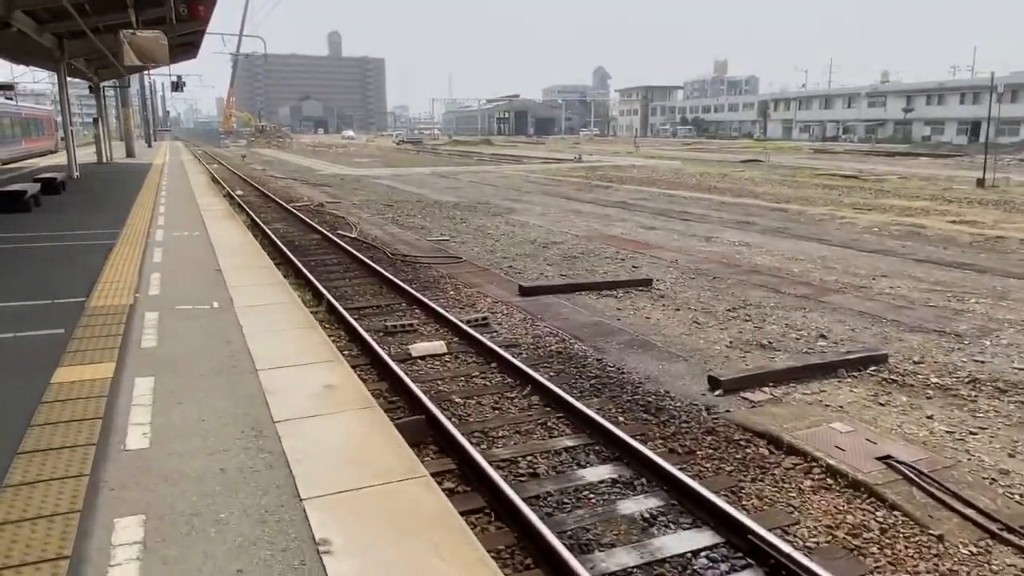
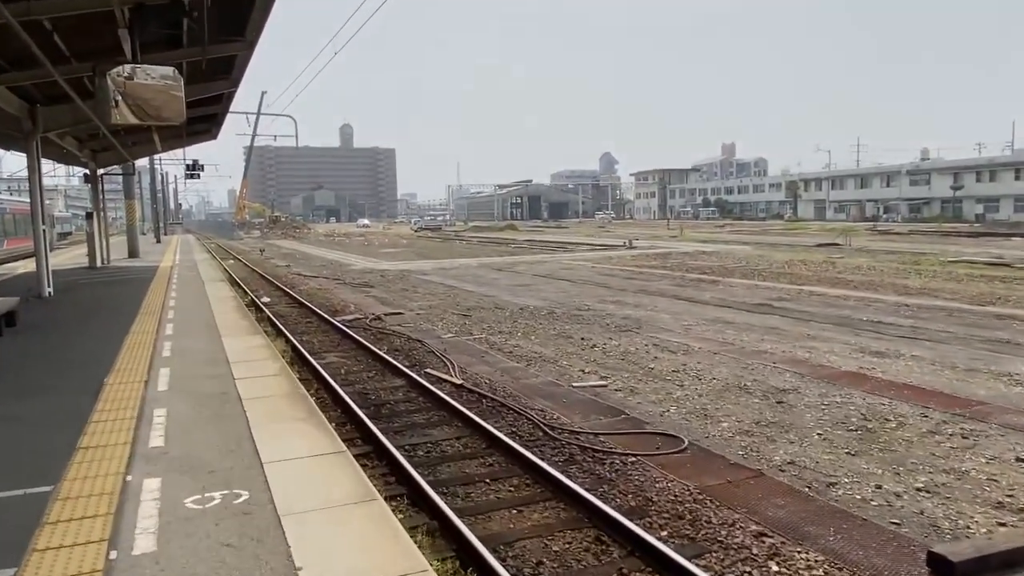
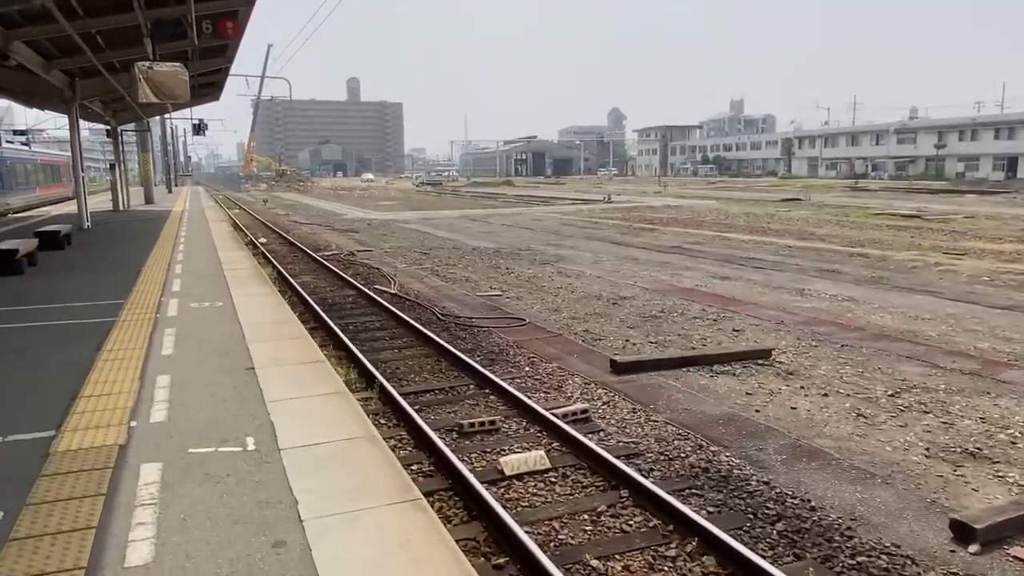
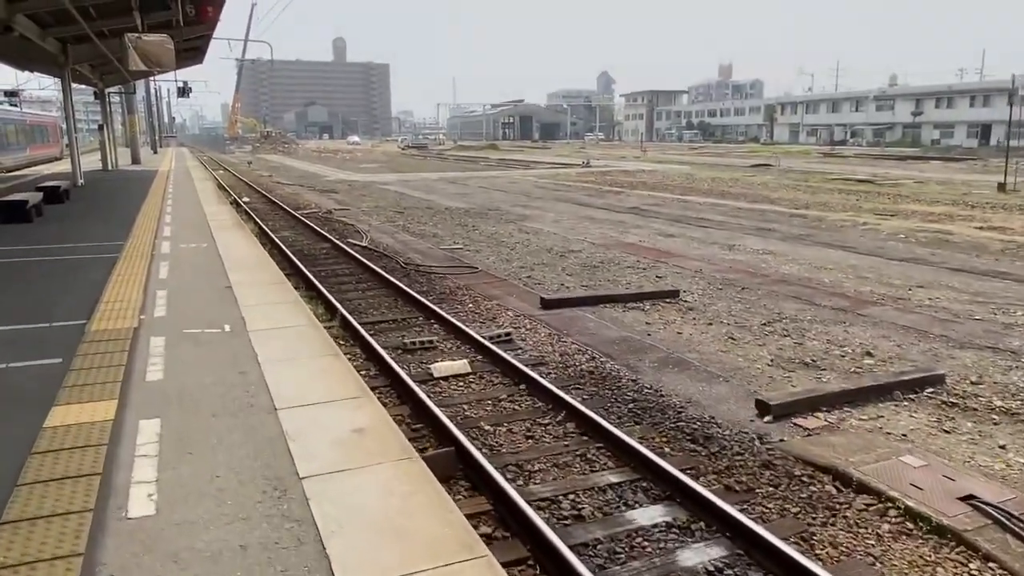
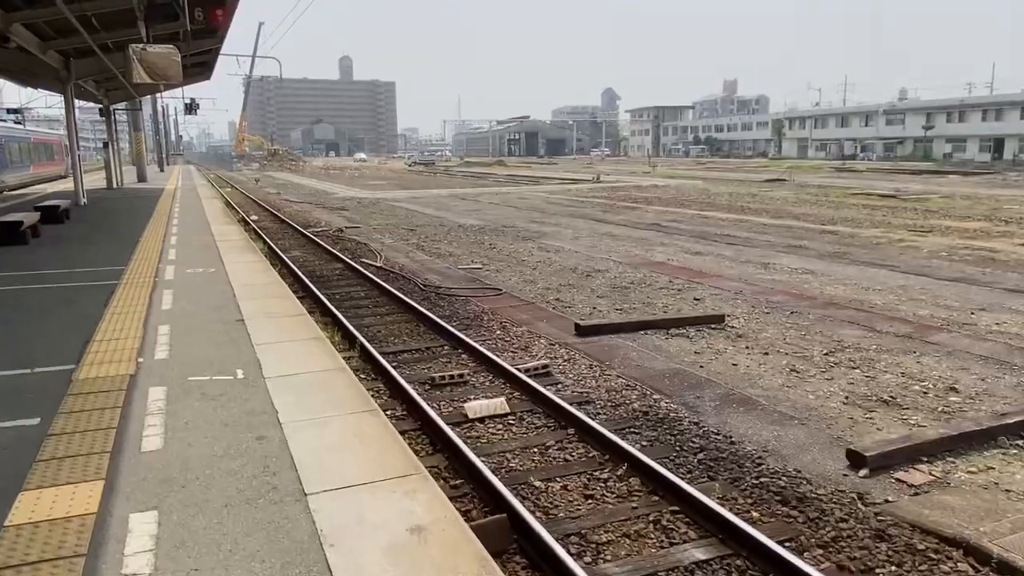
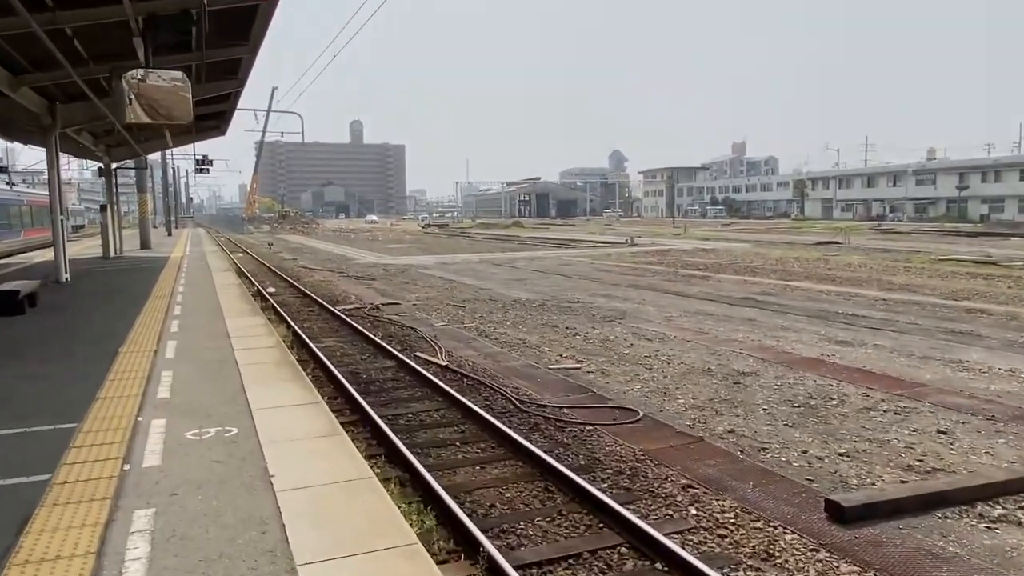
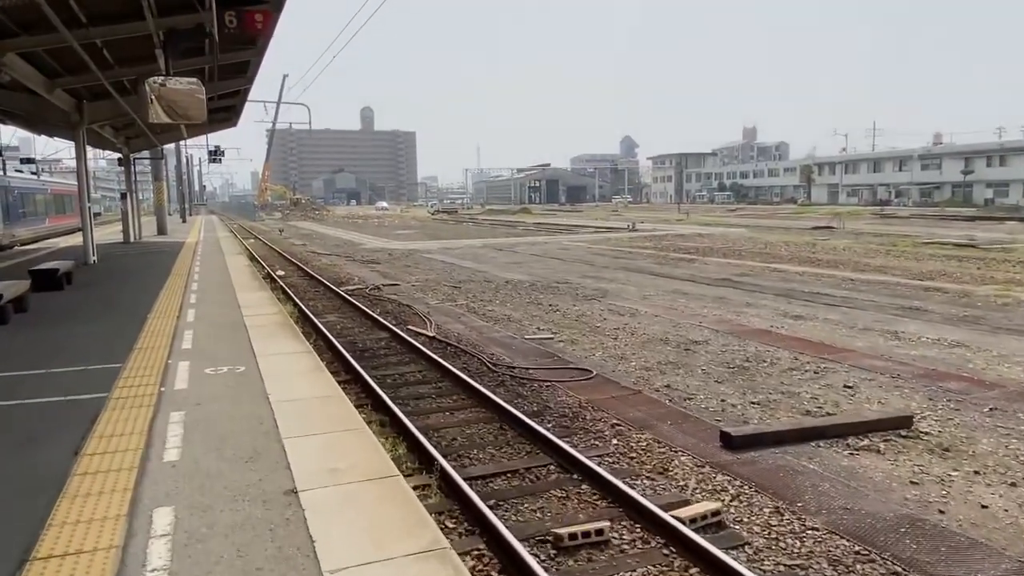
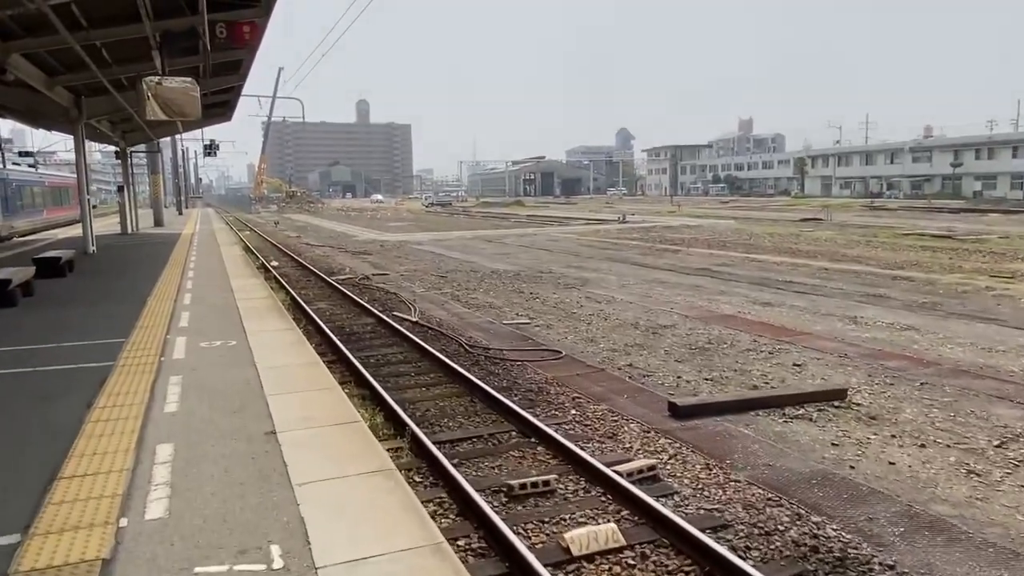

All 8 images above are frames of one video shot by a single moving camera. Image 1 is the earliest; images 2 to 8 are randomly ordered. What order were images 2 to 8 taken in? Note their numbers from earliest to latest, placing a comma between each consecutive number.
4, 5, 3, 8, 7, 6, 2
